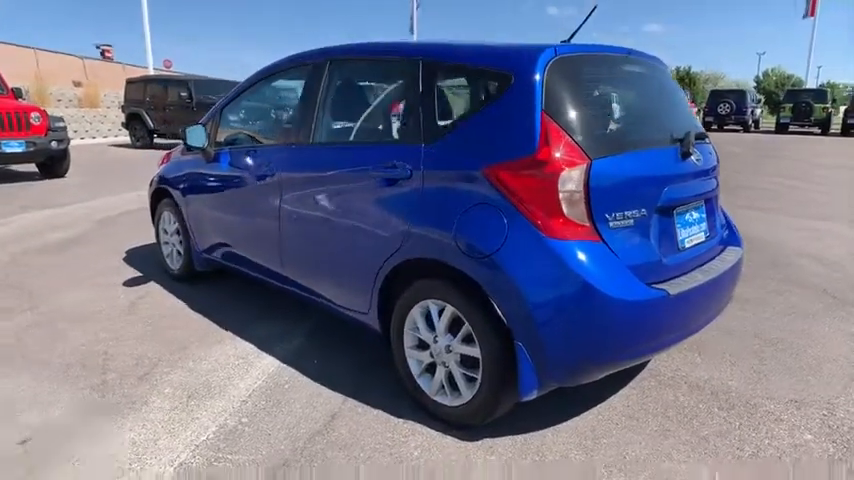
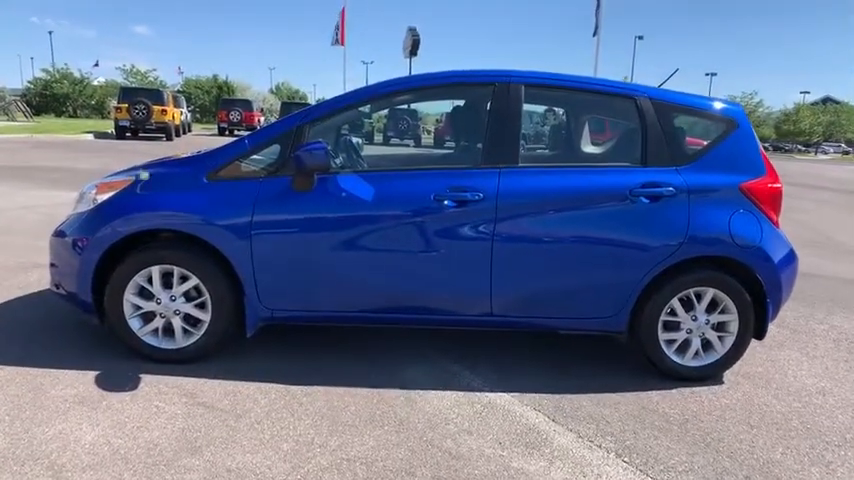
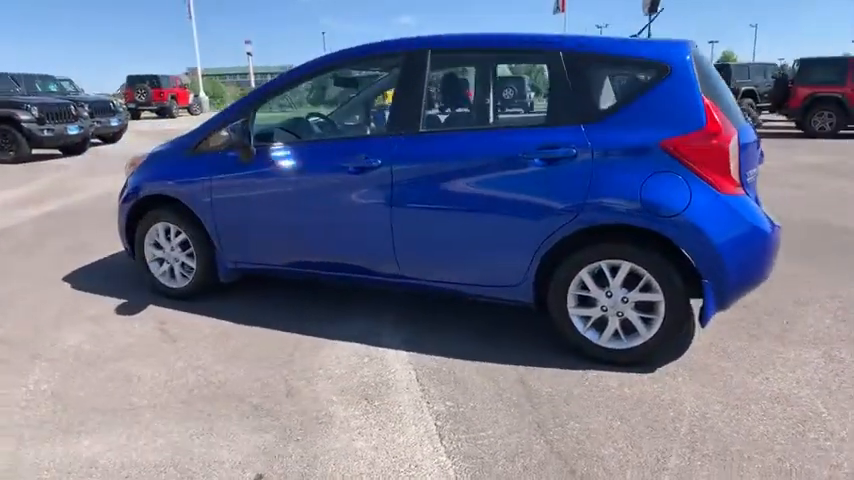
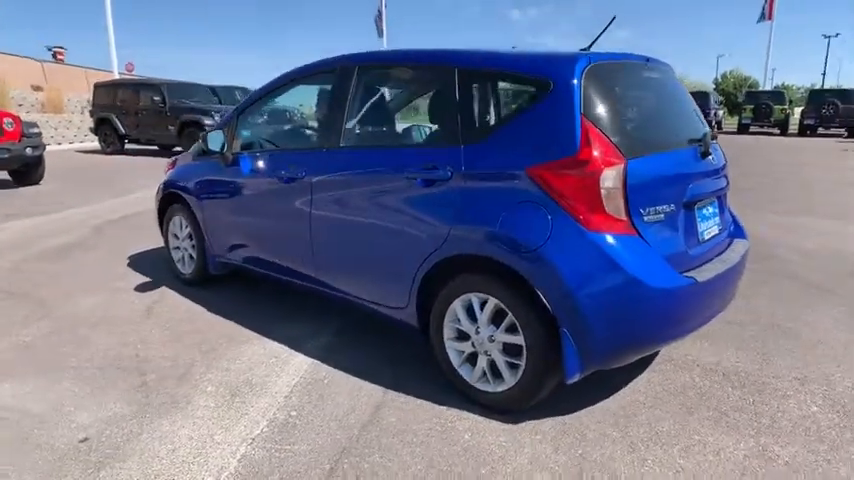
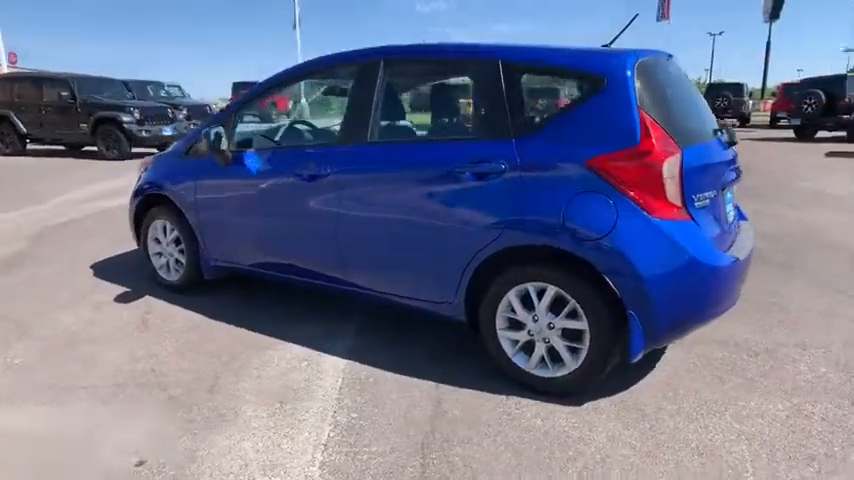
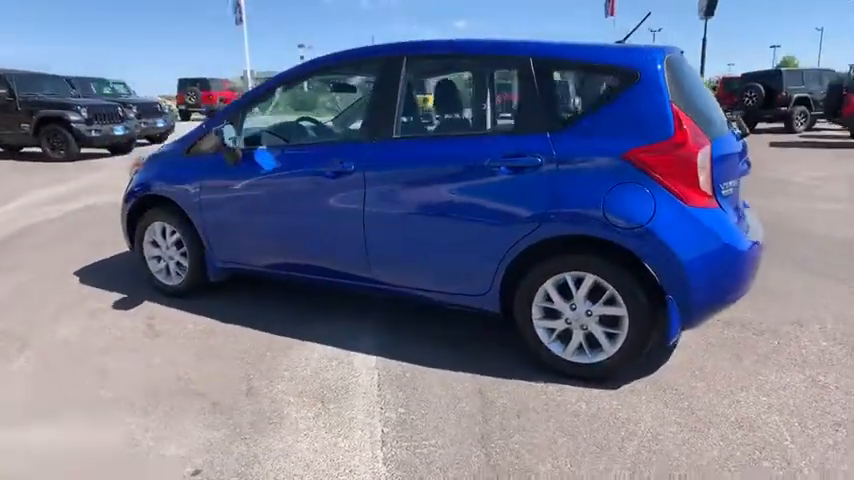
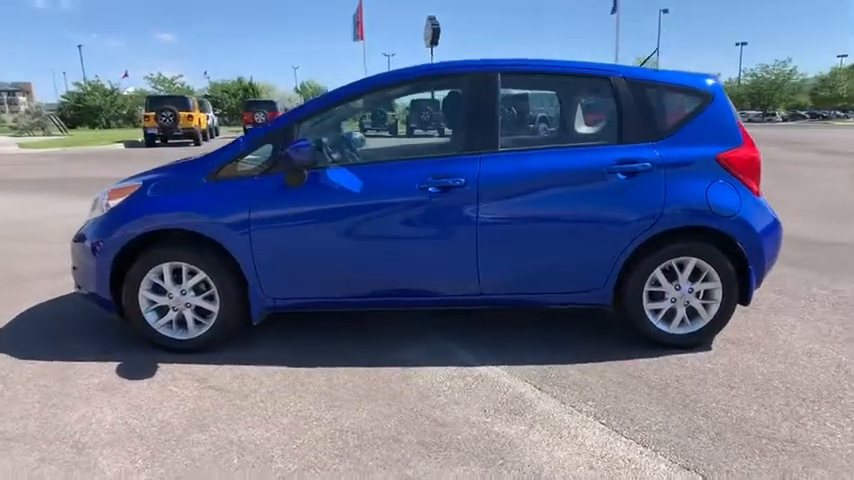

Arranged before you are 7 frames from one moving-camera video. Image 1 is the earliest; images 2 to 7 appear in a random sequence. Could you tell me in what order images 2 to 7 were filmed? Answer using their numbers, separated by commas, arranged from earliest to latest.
4, 5, 6, 3, 7, 2
